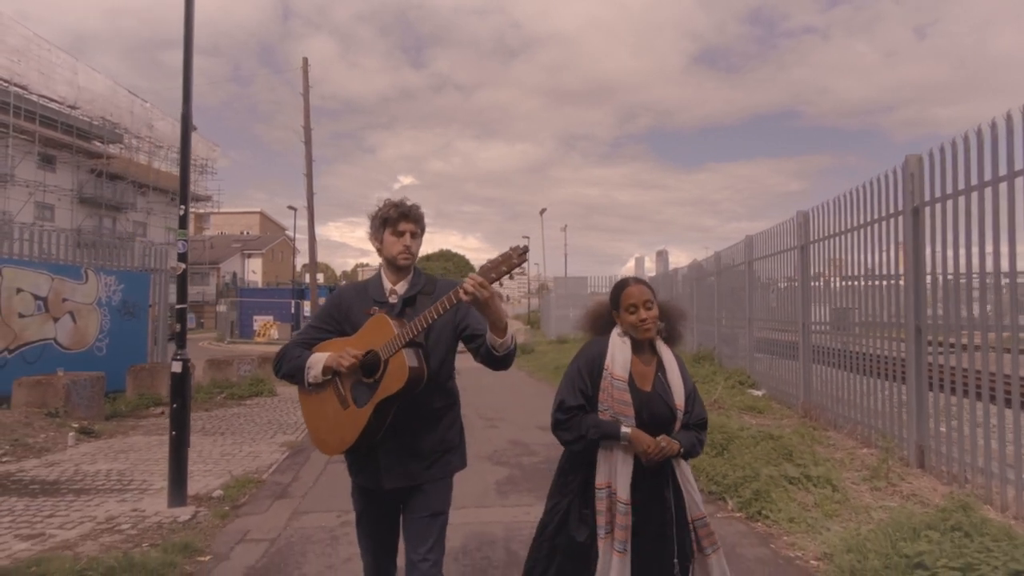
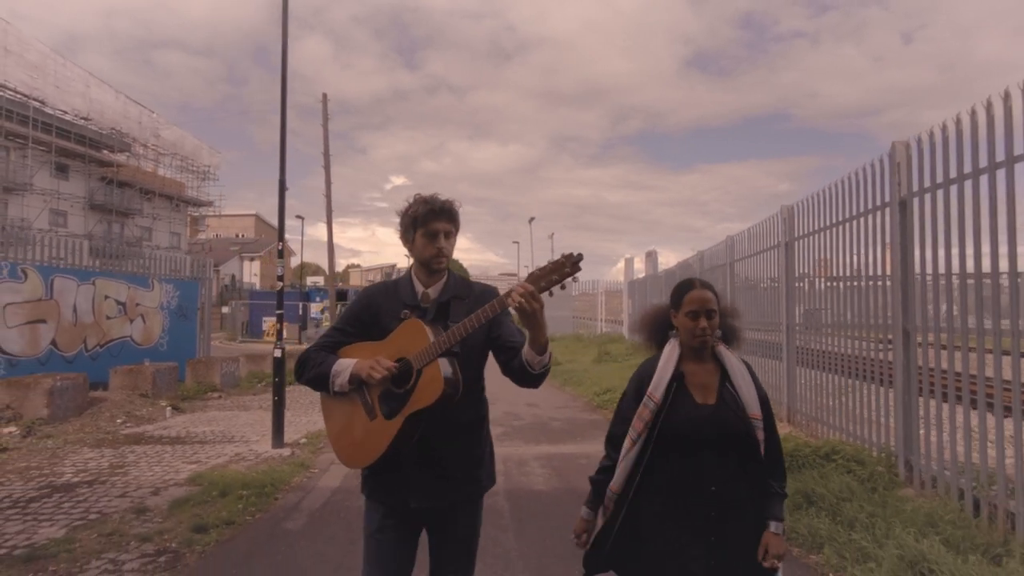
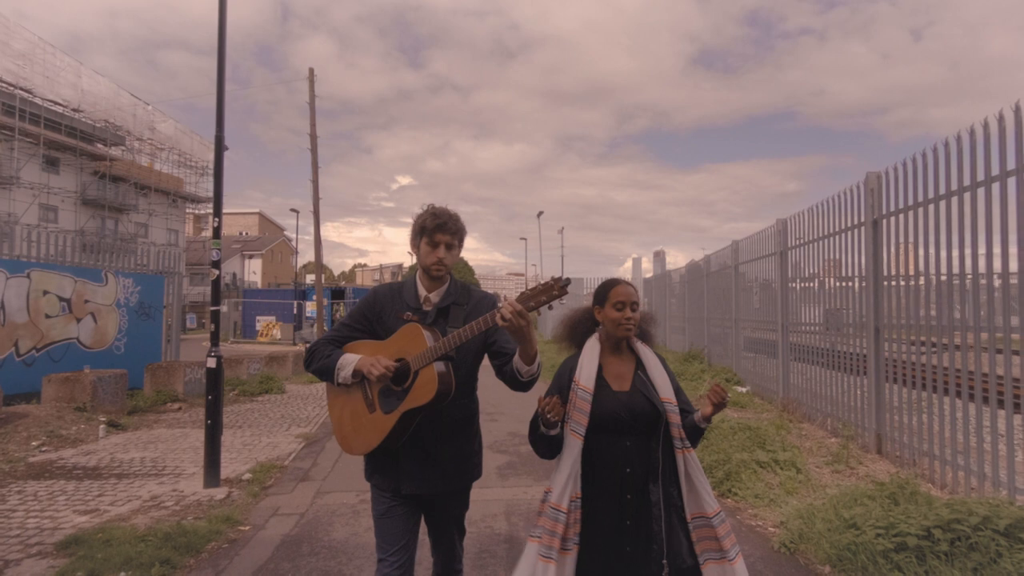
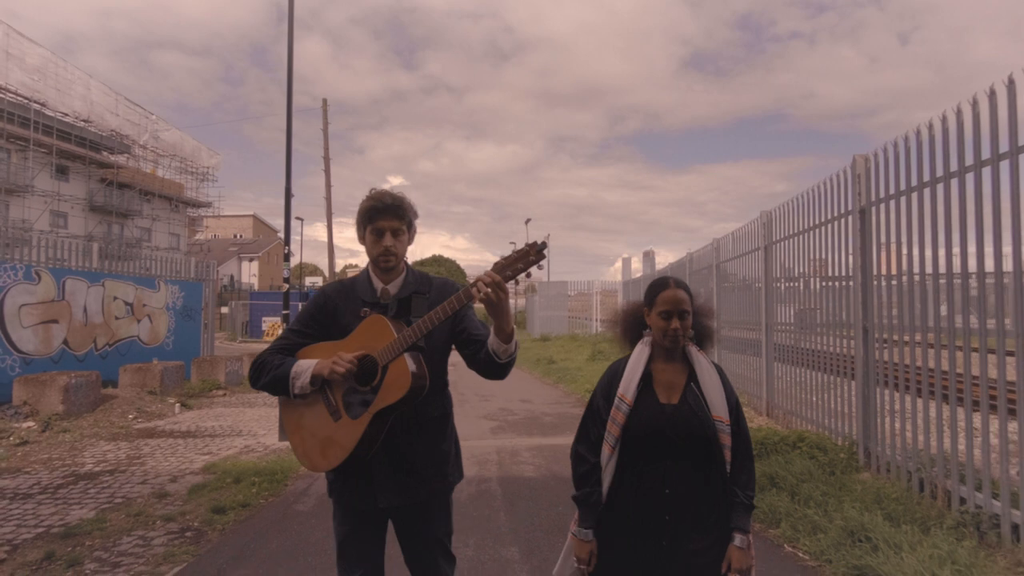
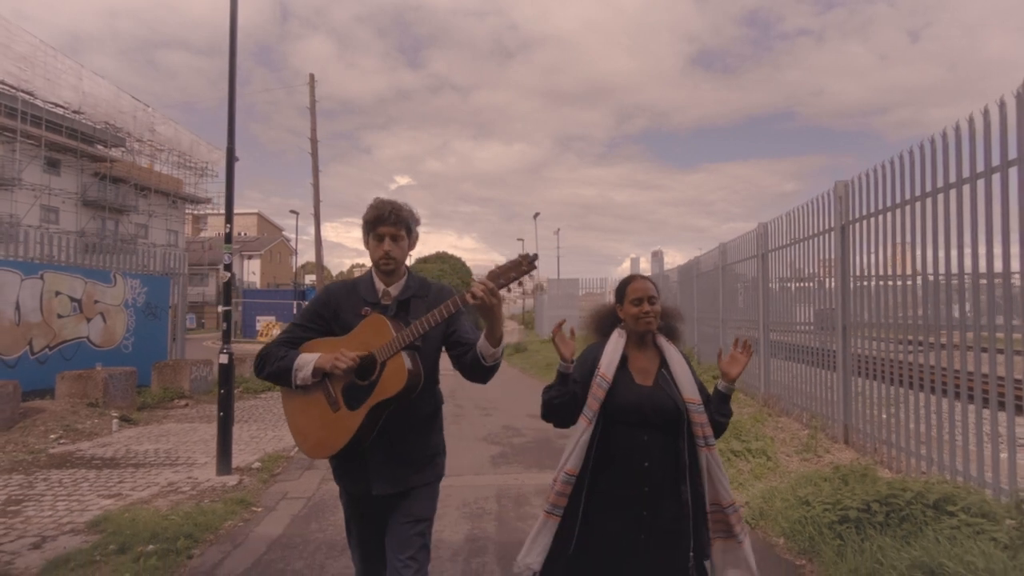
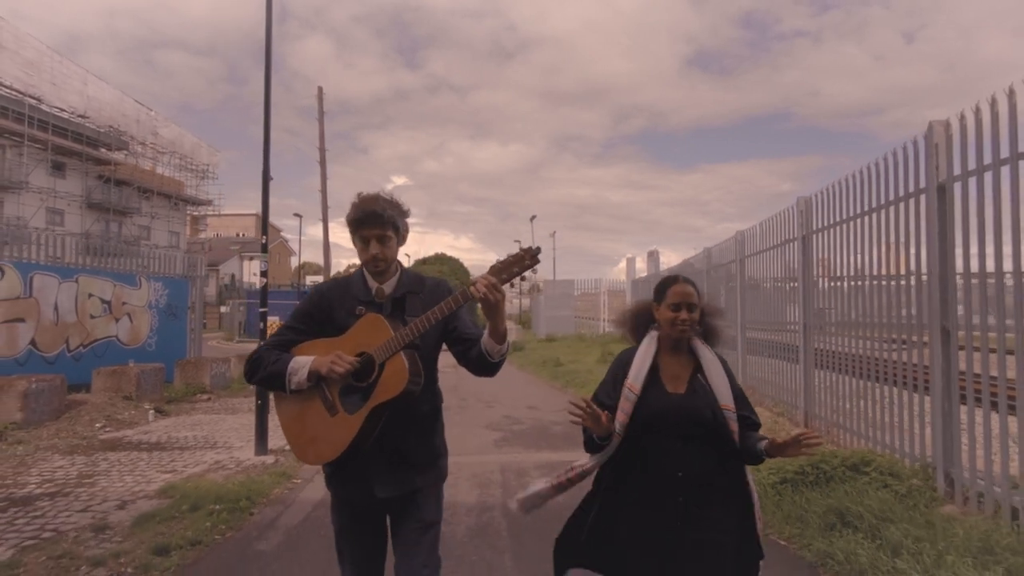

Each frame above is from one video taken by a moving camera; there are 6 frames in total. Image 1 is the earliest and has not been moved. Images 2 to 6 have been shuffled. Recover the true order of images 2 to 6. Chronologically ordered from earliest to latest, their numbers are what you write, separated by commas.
3, 5, 6, 2, 4
